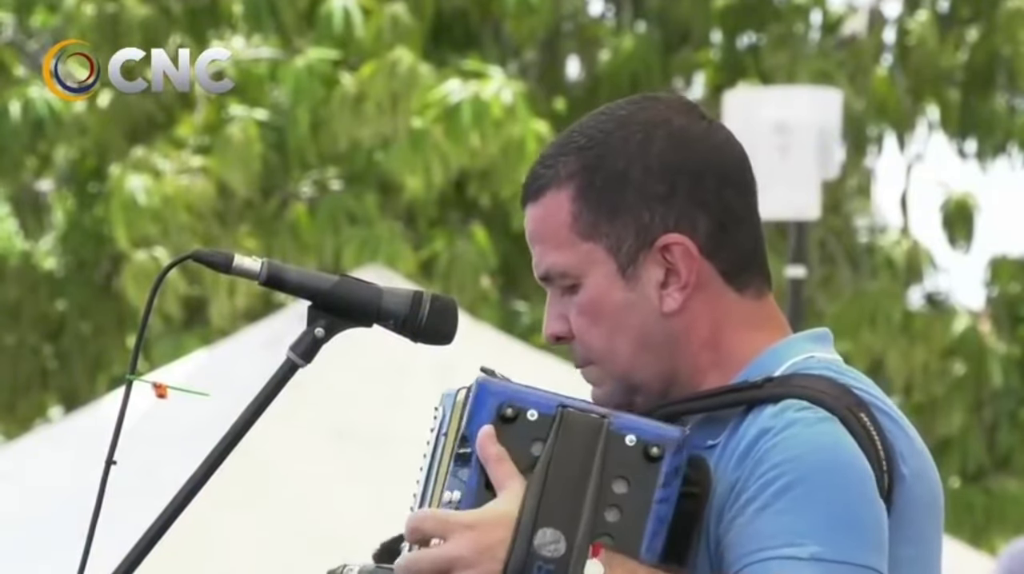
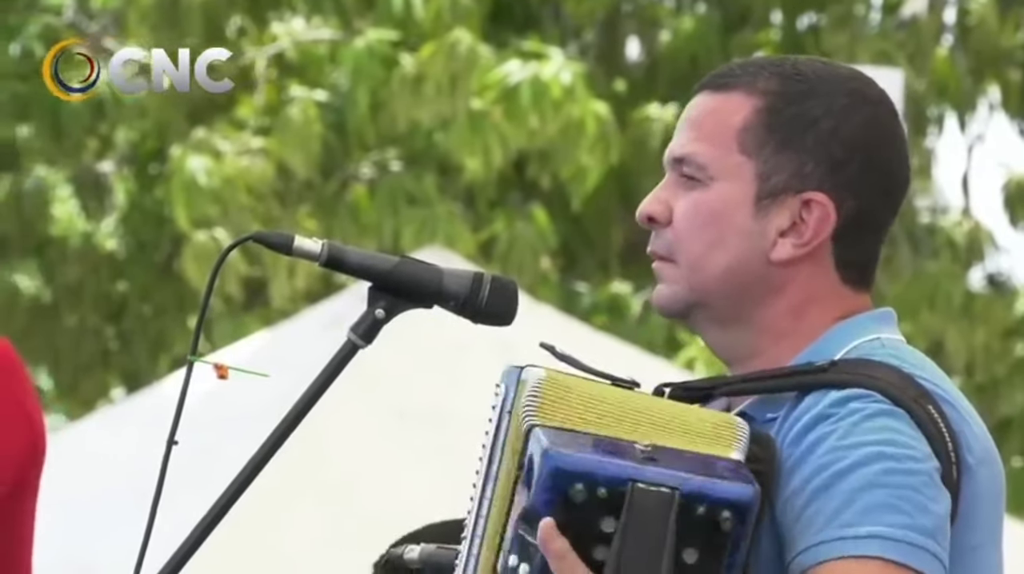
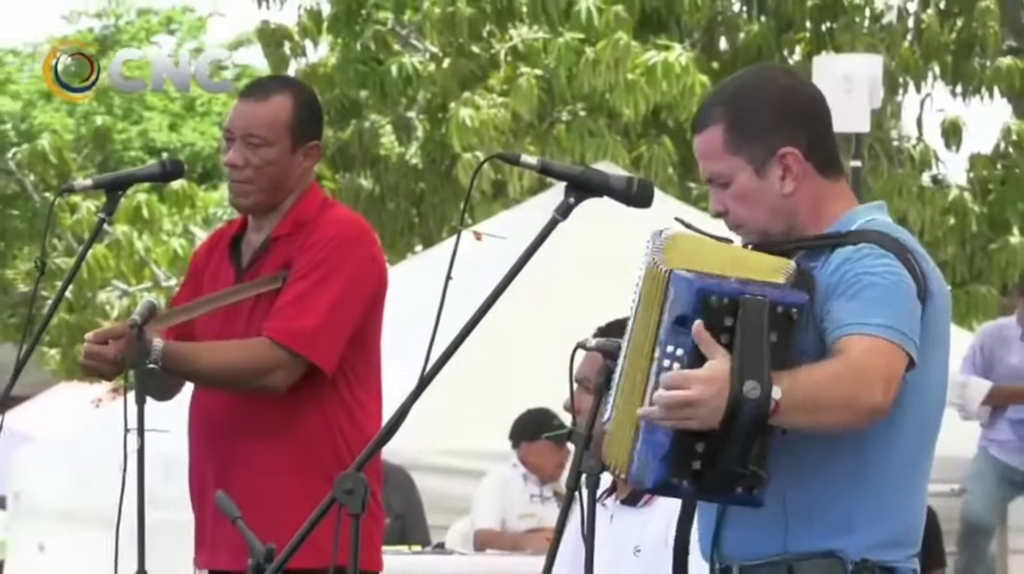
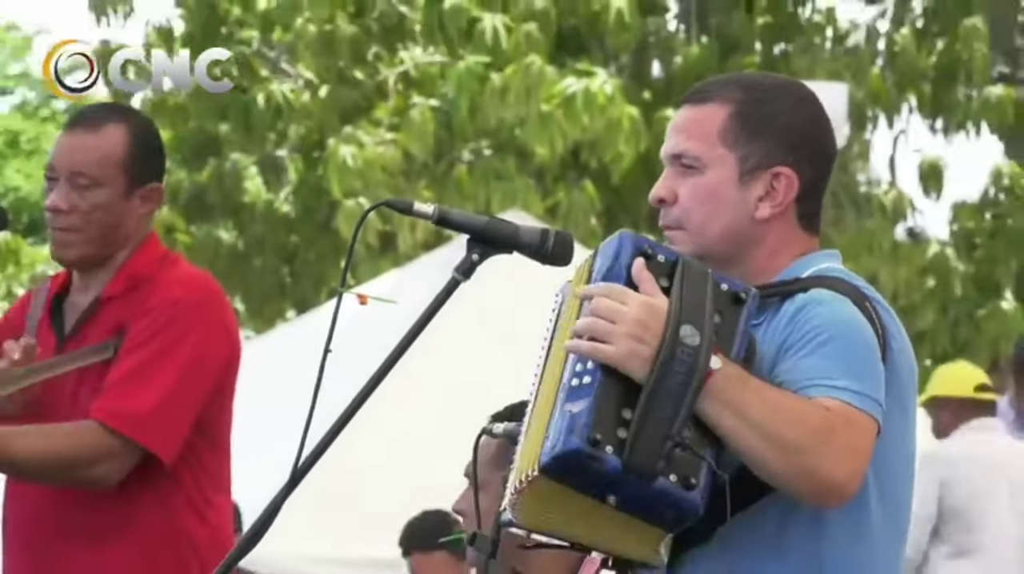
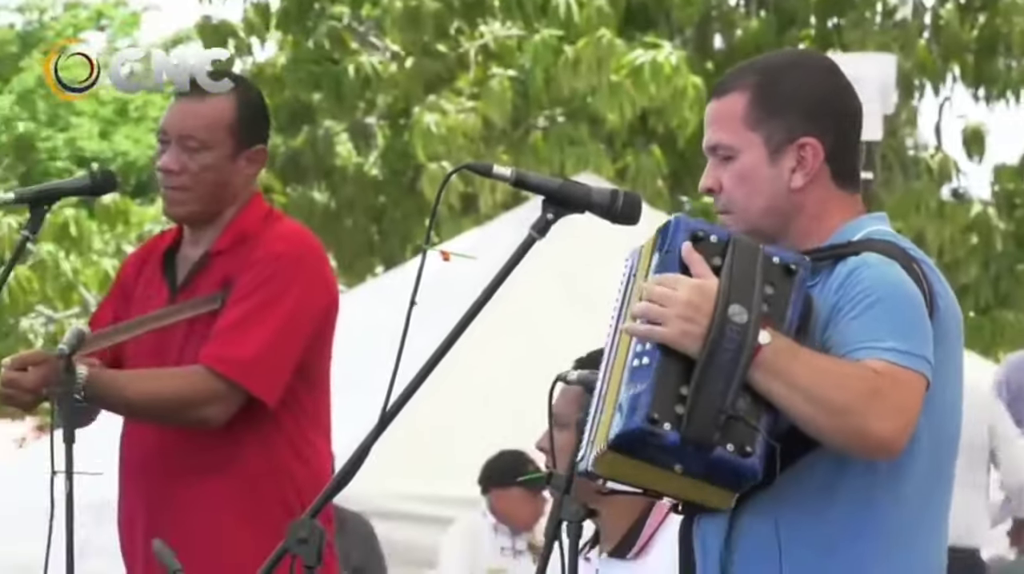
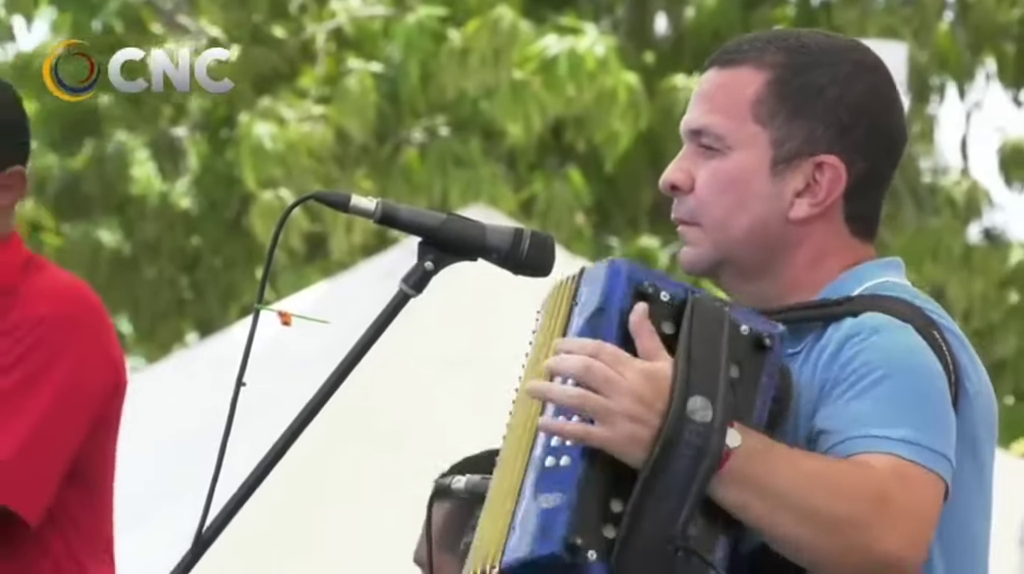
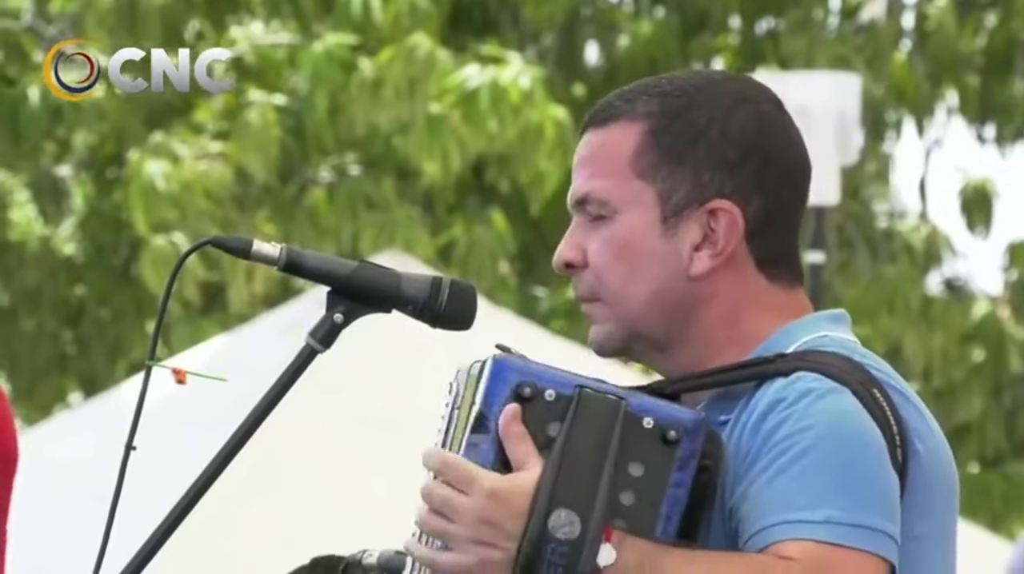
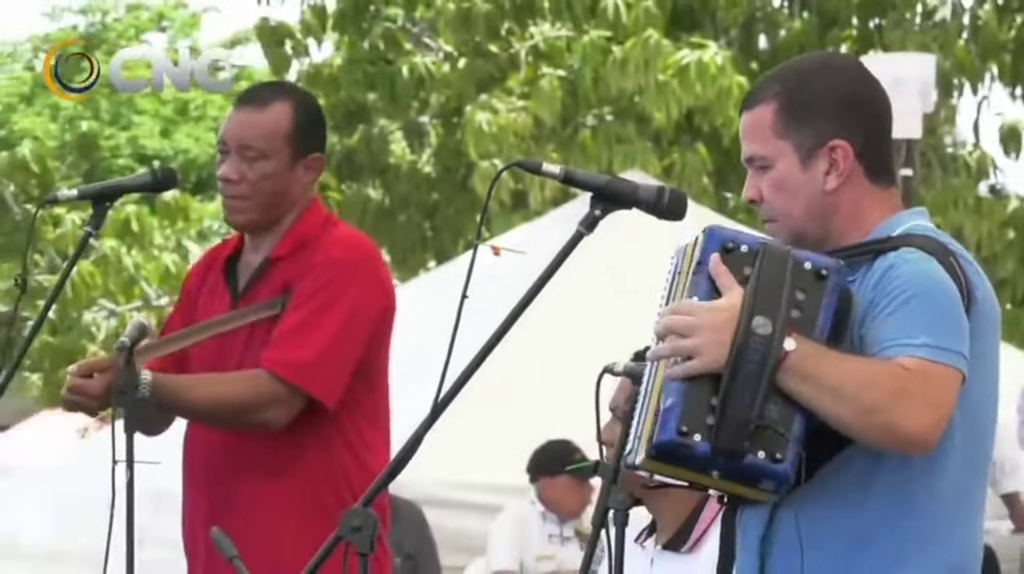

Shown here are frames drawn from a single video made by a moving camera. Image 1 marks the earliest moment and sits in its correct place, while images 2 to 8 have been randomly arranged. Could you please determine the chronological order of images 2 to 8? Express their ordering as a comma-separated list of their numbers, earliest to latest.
7, 2, 6, 4, 5, 8, 3
